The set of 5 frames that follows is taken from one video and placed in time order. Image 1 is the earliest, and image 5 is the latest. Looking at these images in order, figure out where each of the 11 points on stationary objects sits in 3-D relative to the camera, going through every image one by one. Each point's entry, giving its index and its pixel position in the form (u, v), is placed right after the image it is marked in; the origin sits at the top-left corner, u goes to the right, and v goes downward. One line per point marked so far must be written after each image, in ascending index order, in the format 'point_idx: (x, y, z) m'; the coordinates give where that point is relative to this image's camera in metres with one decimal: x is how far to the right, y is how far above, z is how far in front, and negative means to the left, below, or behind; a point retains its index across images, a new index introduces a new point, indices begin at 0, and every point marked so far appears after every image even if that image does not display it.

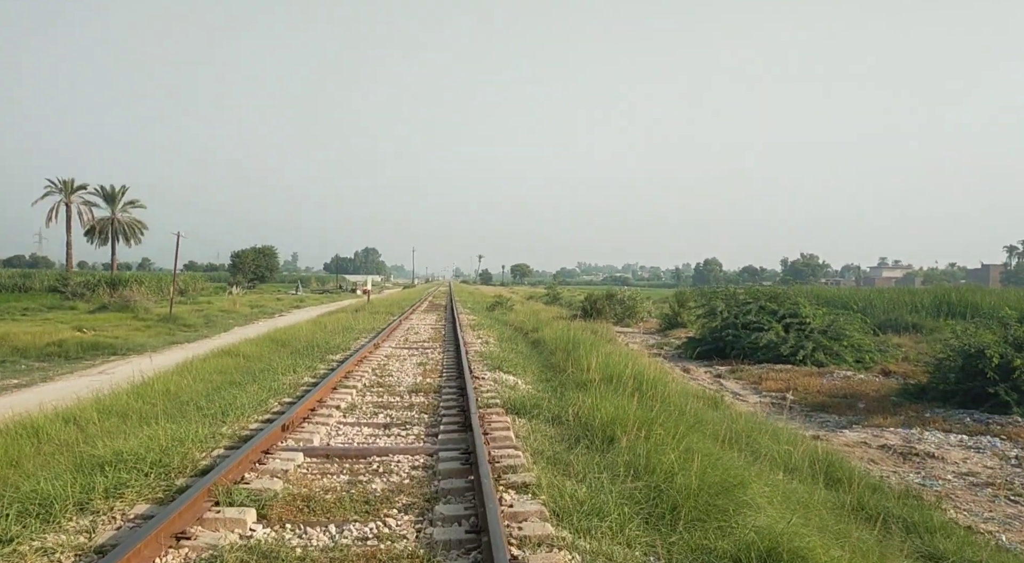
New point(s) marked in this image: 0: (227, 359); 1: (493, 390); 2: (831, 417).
0: (-5.4, -1.5, +11.7) m
1: (-0.2, -1.4, +8.1) m
2: (+7.1, -3.0, +13.7) m
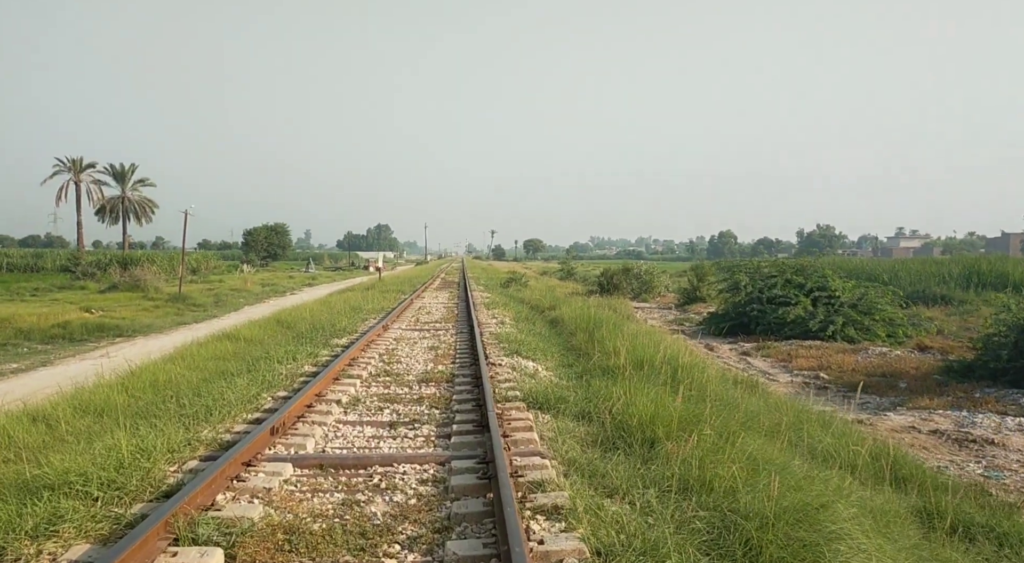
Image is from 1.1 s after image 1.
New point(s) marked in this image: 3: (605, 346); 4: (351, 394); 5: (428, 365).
0: (-5.1, -1.1, +11.0) m
1: (0.0, -1.2, +7.3) m
2: (+7.5, -2.4, +12.8) m
3: (+1.5, -1.0, +9.6) m
4: (-1.7, -1.2, +6.7) m
5: (-1.2, -1.1, +8.5) m
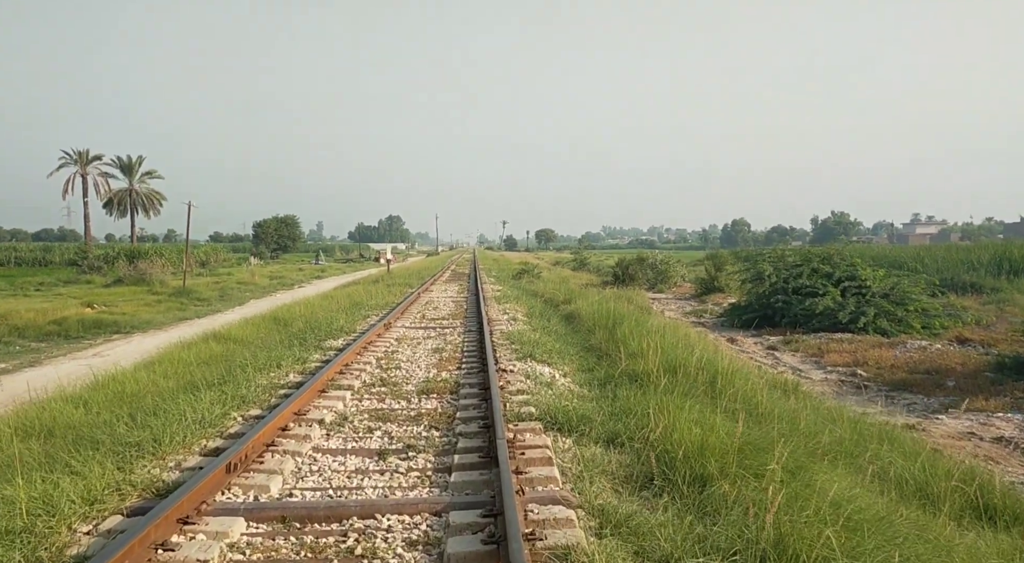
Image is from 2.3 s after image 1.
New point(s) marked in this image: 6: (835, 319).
0: (-4.9, -1.1, +10.1) m
1: (+0.1, -1.1, +6.3) m
2: (+7.7, -2.2, +11.7) m
3: (+1.7, -0.9, +8.6) m
4: (-1.6, -1.2, +5.7) m
5: (-1.0, -1.1, +7.5) m
6: (+9.9, -1.2, +18.9) m
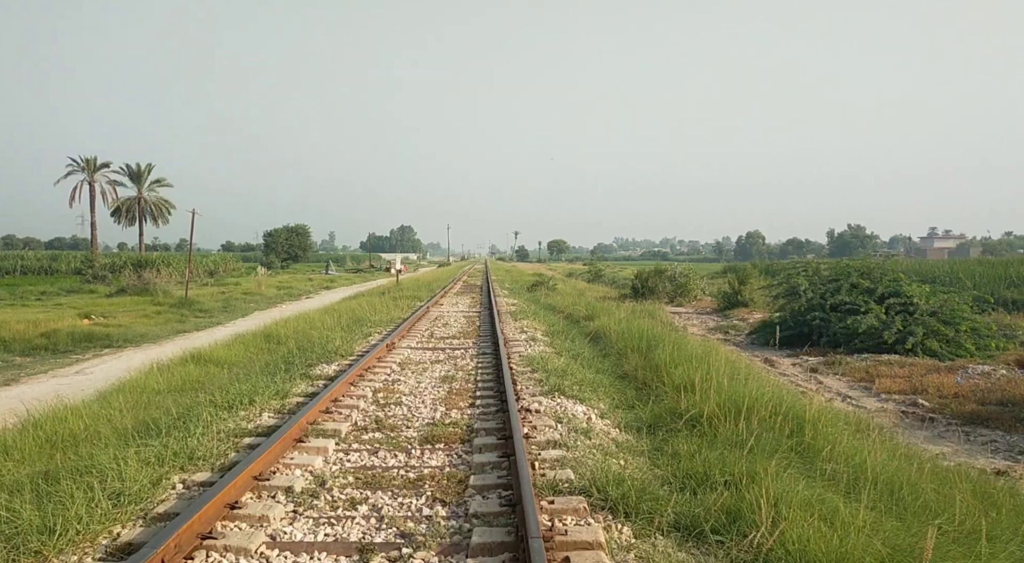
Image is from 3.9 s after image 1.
0: (-4.6, -1.3, +8.8) m
1: (+0.4, -1.3, +5.0) m
2: (+8.0, -2.6, +10.2) m
3: (+1.9, -1.1, +7.2) m
4: (-1.4, -1.3, +4.4) m
5: (-0.7, -1.3, +6.2) m
6: (+10.3, -1.6, +17.3) m
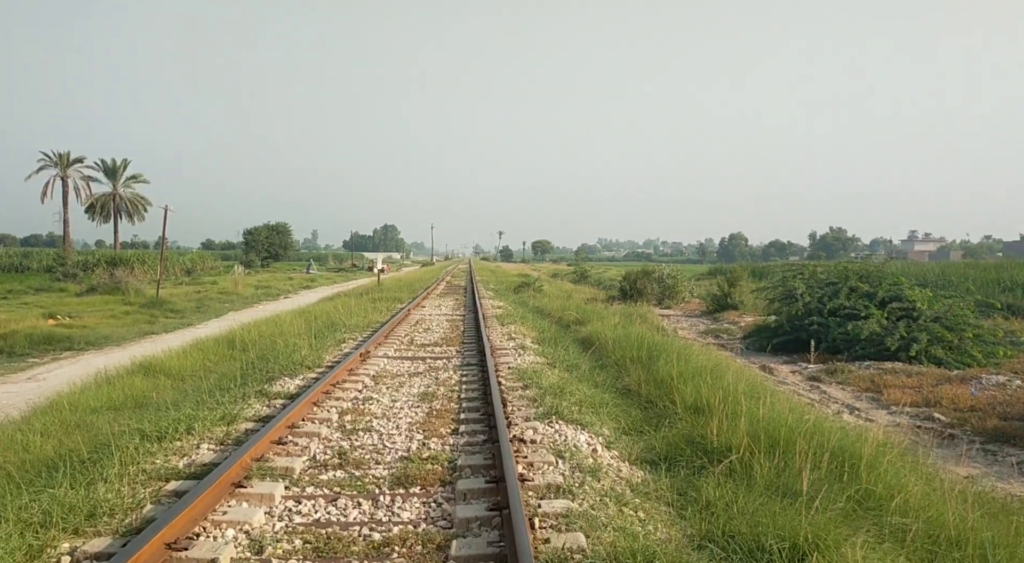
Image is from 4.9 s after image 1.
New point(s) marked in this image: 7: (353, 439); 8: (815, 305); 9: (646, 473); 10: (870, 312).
0: (-4.8, -1.3, +7.7) m
1: (+0.3, -1.3, +4.0) m
2: (+7.8, -2.6, +9.4) m
3: (+1.8, -1.2, +6.3) m
4: (-1.4, -1.4, +3.4) m
5: (-0.8, -1.3, +5.2) m
6: (+10.0, -1.7, +16.6) m
7: (-1.3, -1.3, +5.1) m
8: (+9.3, -0.7, +18.8) m
9: (+1.0, -1.4, +4.6) m
10: (+10.2, -0.9, +17.5) m
